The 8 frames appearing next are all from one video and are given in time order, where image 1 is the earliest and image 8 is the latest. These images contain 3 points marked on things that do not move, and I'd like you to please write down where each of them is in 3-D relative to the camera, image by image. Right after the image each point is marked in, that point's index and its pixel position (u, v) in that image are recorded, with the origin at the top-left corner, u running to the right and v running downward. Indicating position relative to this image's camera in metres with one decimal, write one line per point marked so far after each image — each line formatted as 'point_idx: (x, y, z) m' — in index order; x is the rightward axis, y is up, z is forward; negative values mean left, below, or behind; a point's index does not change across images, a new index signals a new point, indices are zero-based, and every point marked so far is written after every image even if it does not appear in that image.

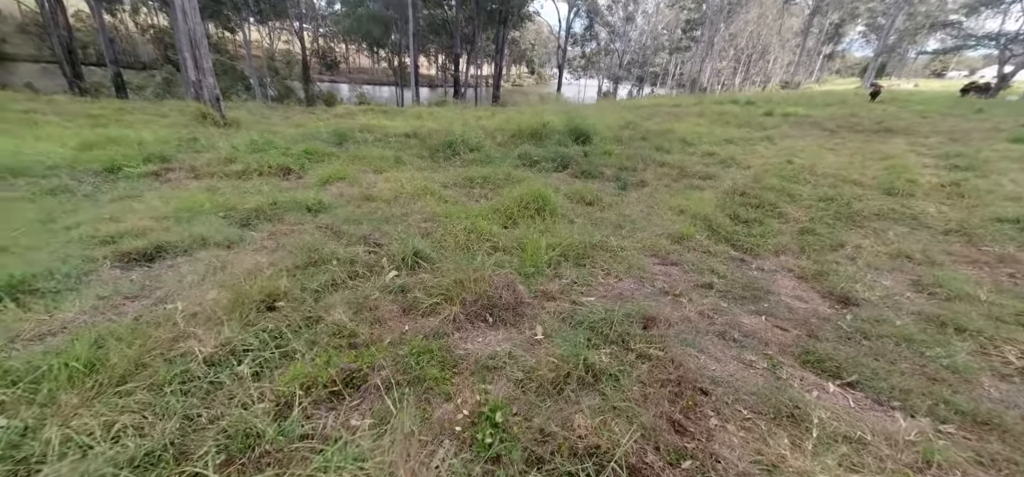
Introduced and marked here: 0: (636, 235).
0: (+1.1, 0.0, +3.7) m
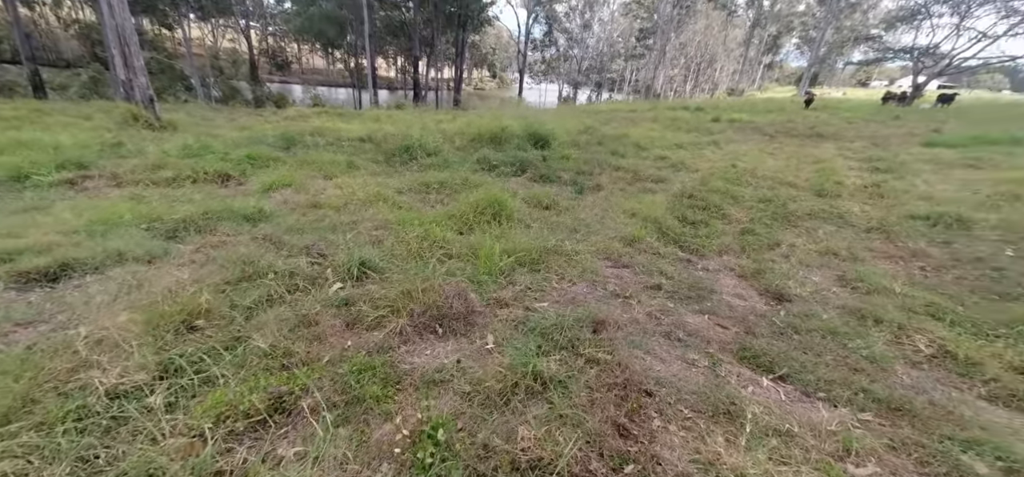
0: (+0.7, 0.0, +3.7) m
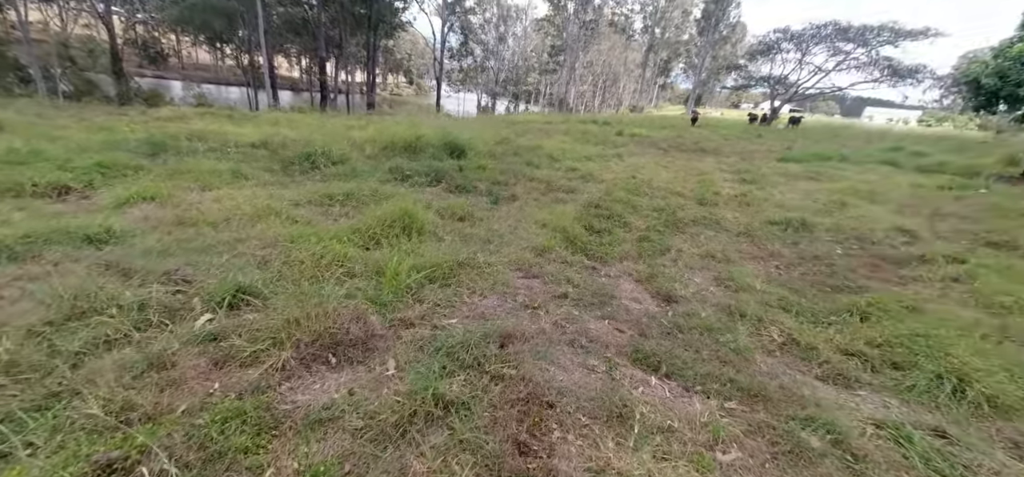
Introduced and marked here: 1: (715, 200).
0: (-0.1, -0.1, +3.8) m
1: (+3.7, +0.7, +7.5) m
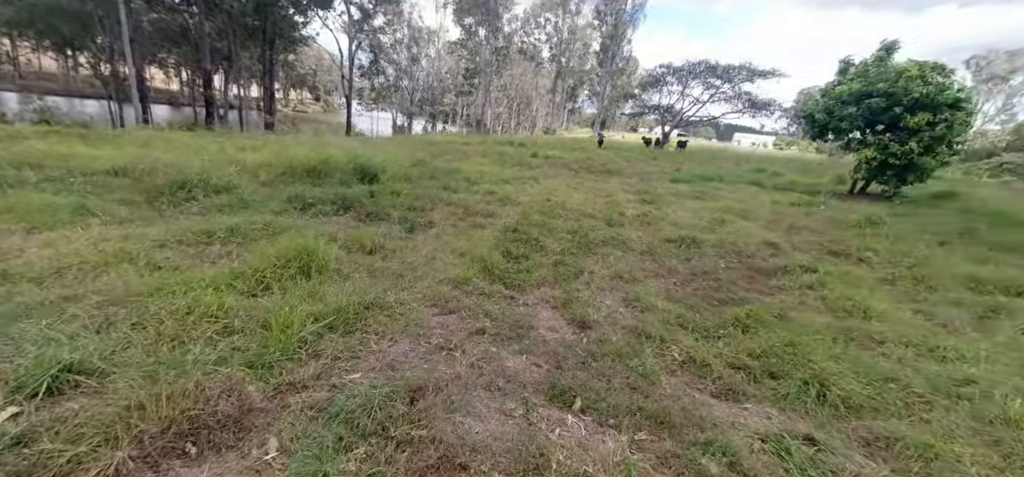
0: (-0.9, -0.4, +3.6) m
1: (+2.1, +0.4, +8.0) m
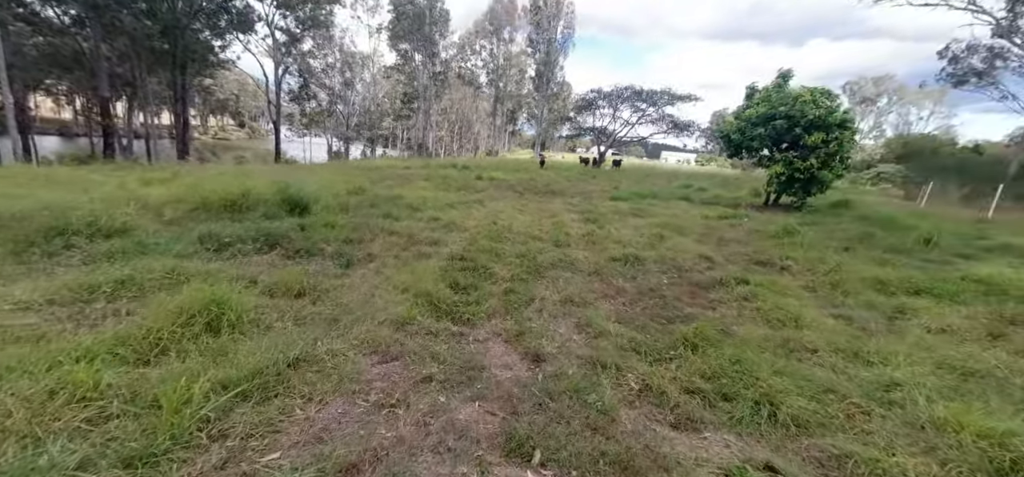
0: (-1.3, -0.7, +3.3) m
1: (+1.1, 0.0, +8.1) m
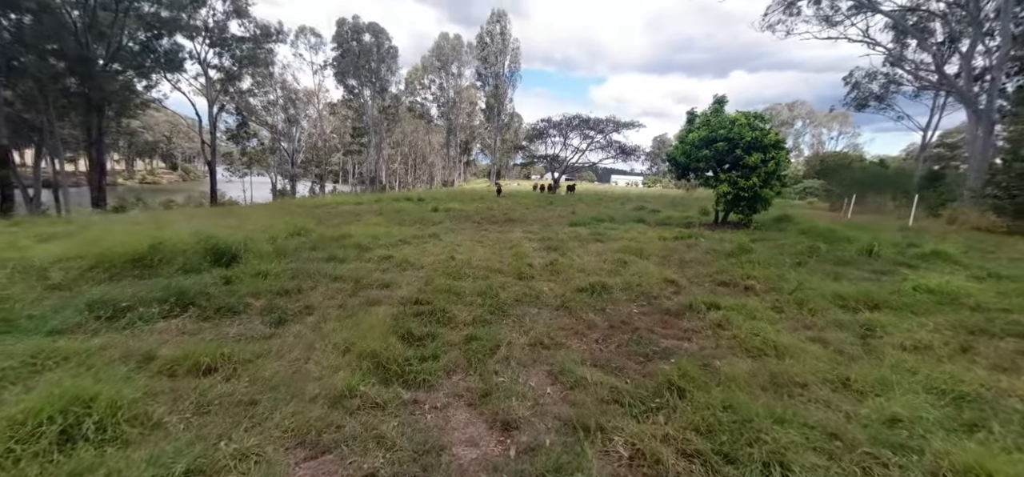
0: (-1.6, -1.1, +2.6) m
1: (+0.3, -0.7, +7.7) m
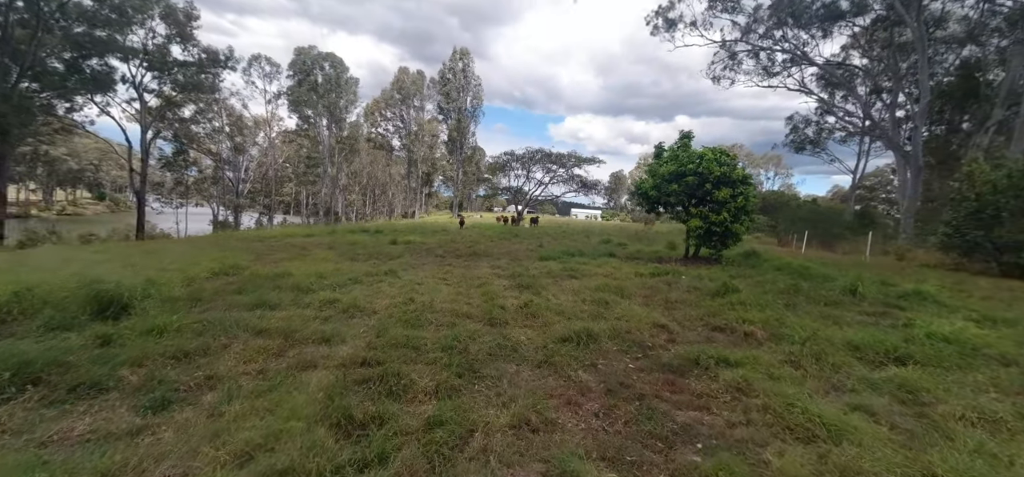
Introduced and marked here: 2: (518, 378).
0: (-1.6, -1.4, +1.4) m
1: (-0.2, -1.3, +6.7) m
2: (0.0, -1.5, +4.5) m
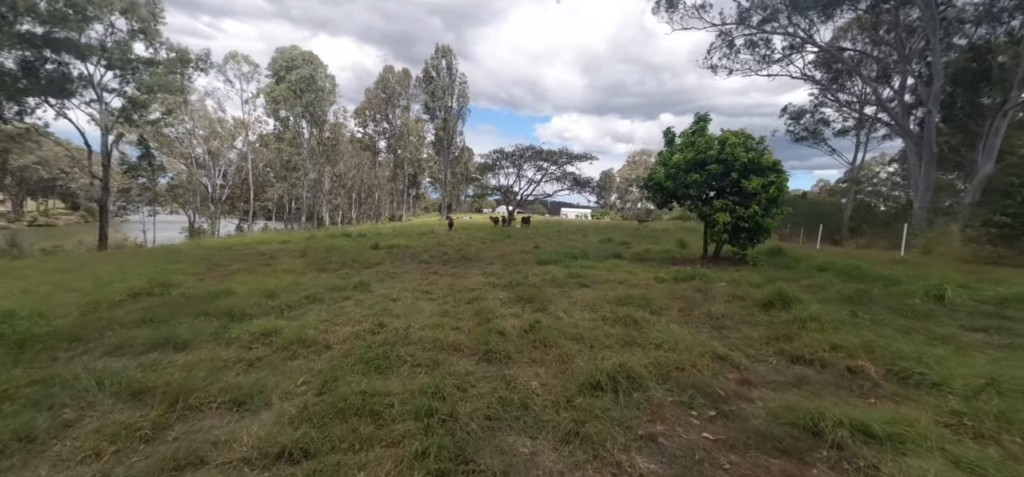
0: (-1.4, -1.4, -0.3) m
1: (-0.2, -1.4, +4.9) m
2: (+0.1, -1.6, +2.7) m
